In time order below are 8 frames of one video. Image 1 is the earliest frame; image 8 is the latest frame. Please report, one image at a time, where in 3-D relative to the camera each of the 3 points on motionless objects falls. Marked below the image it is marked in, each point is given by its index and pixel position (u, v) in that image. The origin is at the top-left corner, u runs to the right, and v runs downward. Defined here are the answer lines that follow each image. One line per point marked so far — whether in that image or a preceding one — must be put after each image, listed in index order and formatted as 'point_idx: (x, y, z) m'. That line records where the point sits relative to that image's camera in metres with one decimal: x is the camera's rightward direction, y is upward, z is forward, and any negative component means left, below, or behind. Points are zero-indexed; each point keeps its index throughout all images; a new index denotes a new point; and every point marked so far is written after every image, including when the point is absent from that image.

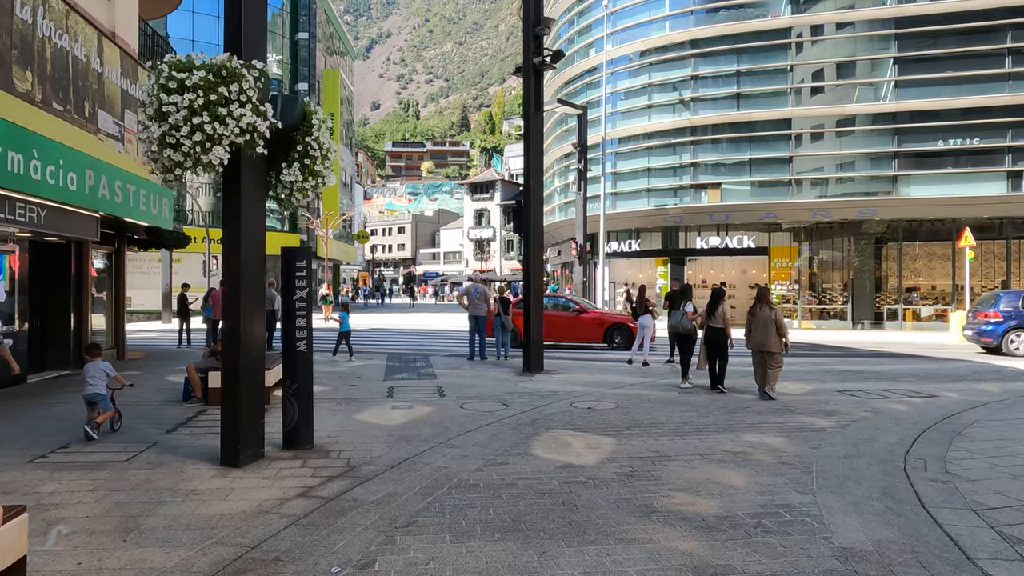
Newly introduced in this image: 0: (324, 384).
0: (-3.1, -1.6, +11.4) m
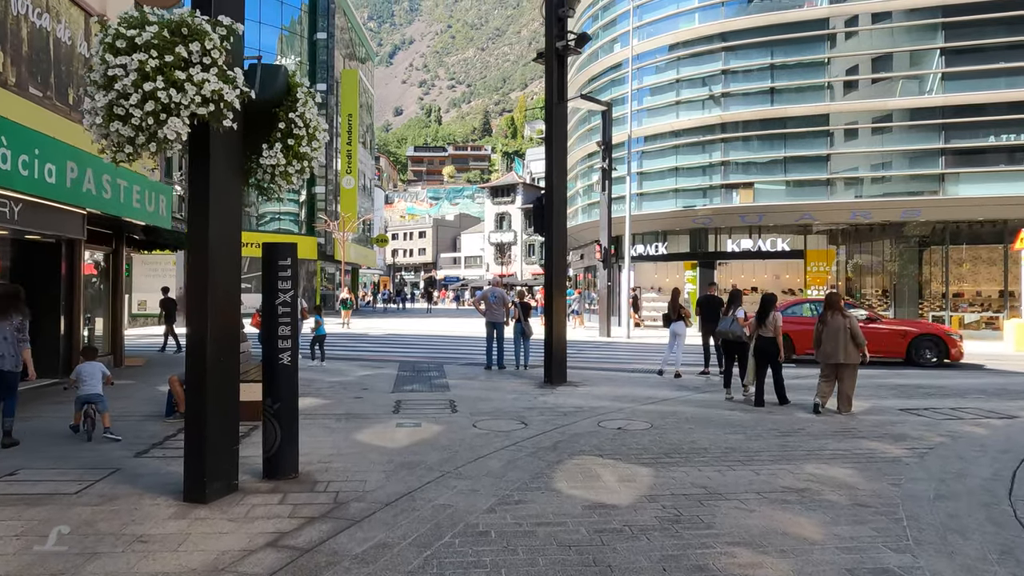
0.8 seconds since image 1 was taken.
0: (-2.8, -1.6, +10.5) m
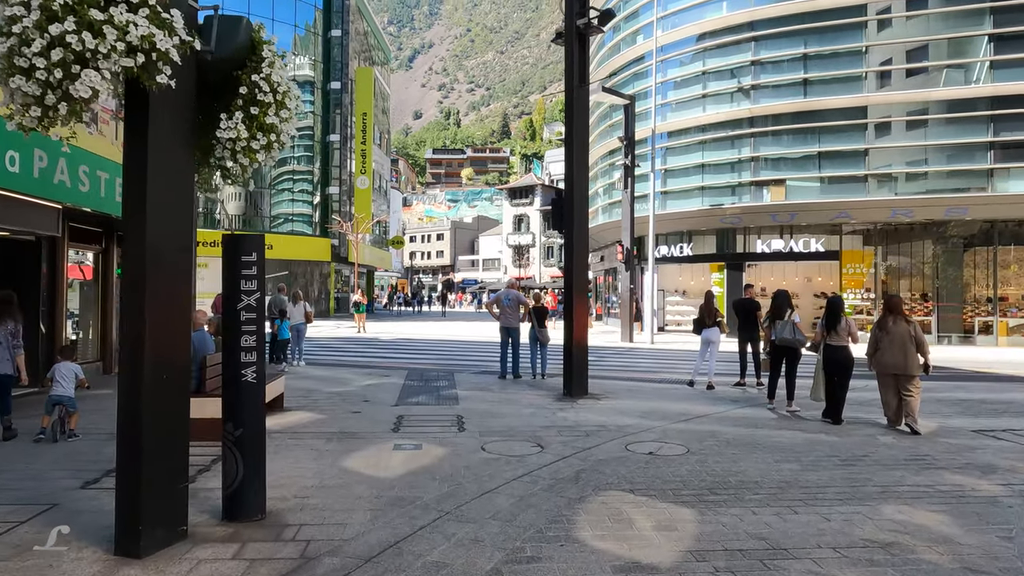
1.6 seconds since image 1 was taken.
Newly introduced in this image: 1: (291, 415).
0: (-2.6, -1.7, +9.5) m
1: (-2.9, -1.7, +9.0) m
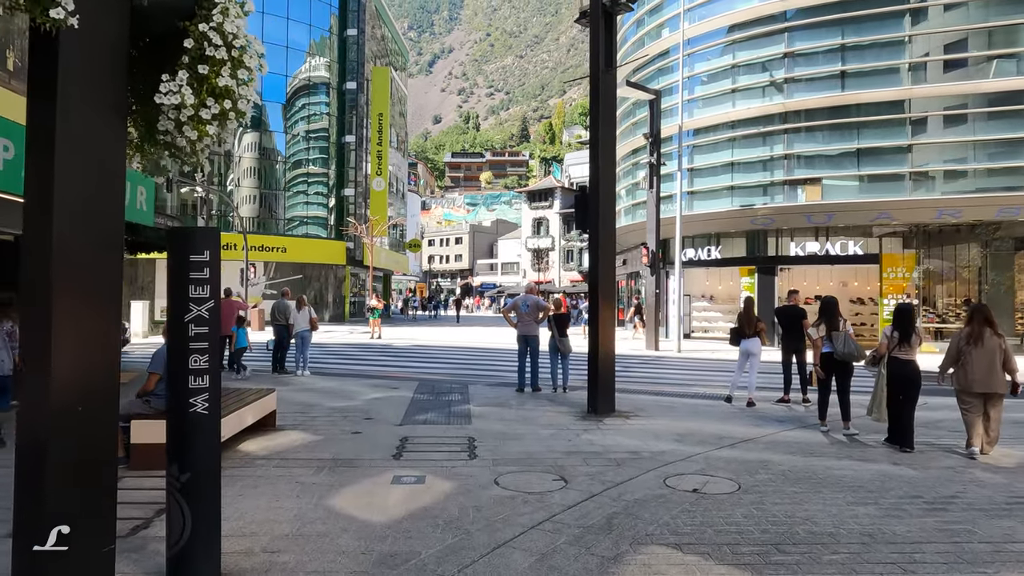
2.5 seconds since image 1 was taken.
0: (-2.4, -1.7, +8.5) m
1: (-2.7, -1.7, +8.0) m
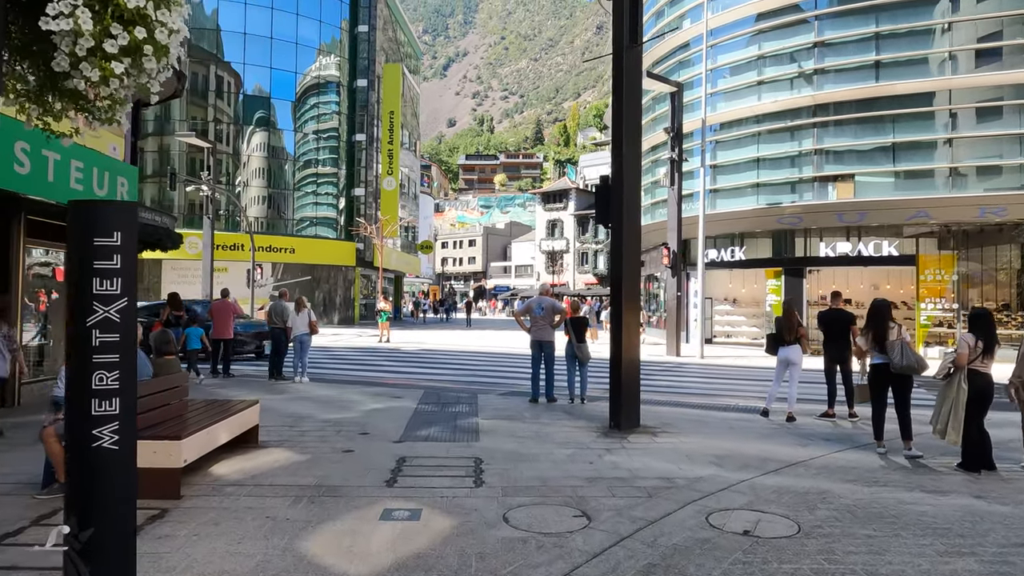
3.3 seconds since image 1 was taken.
0: (-2.2, -1.7, +7.5) m
1: (-2.5, -1.7, +7.1) m
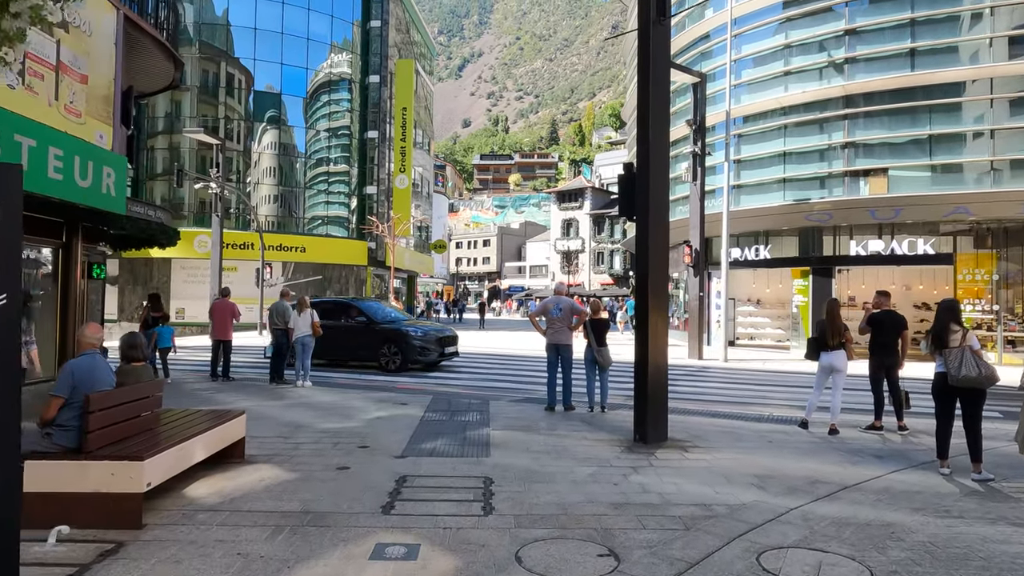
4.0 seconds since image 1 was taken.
0: (-2.1, -1.7, +6.7) m
1: (-2.4, -1.7, +6.3) m
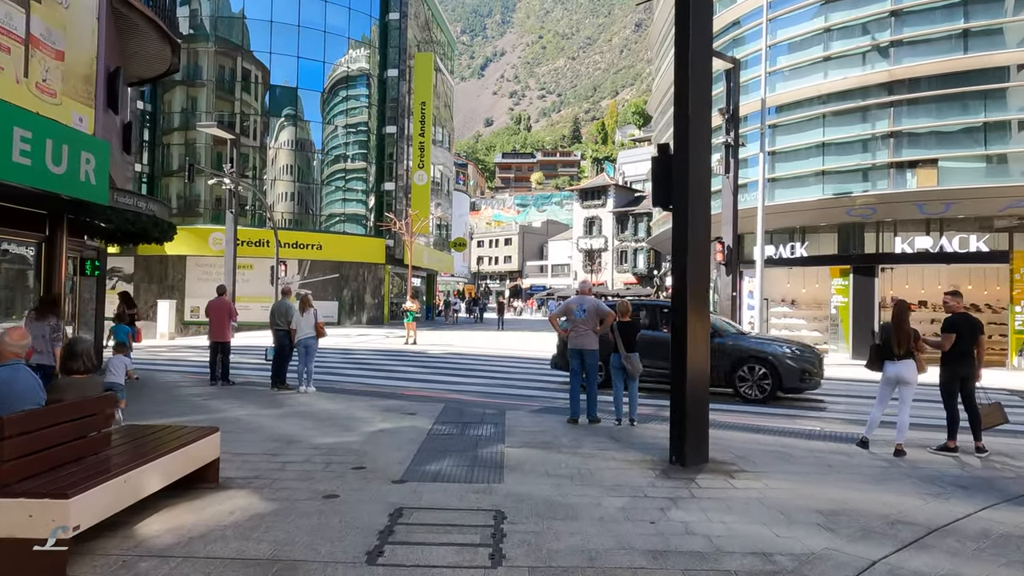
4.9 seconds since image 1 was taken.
0: (-1.9, -1.7, +5.8) m
1: (-2.3, -1.7, +5.4) m
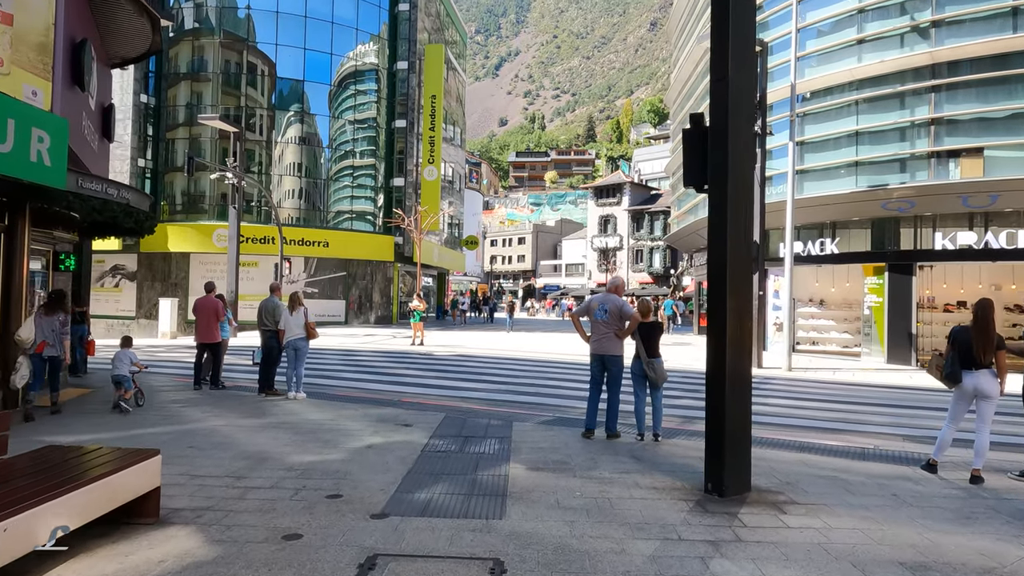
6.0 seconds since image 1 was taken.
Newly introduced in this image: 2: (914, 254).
0: (-1.9, -1.6, +4.7) m
1: (-2.3, -1.6, +4.3) m
2: (+10.9, +0.9, +19.2) m
